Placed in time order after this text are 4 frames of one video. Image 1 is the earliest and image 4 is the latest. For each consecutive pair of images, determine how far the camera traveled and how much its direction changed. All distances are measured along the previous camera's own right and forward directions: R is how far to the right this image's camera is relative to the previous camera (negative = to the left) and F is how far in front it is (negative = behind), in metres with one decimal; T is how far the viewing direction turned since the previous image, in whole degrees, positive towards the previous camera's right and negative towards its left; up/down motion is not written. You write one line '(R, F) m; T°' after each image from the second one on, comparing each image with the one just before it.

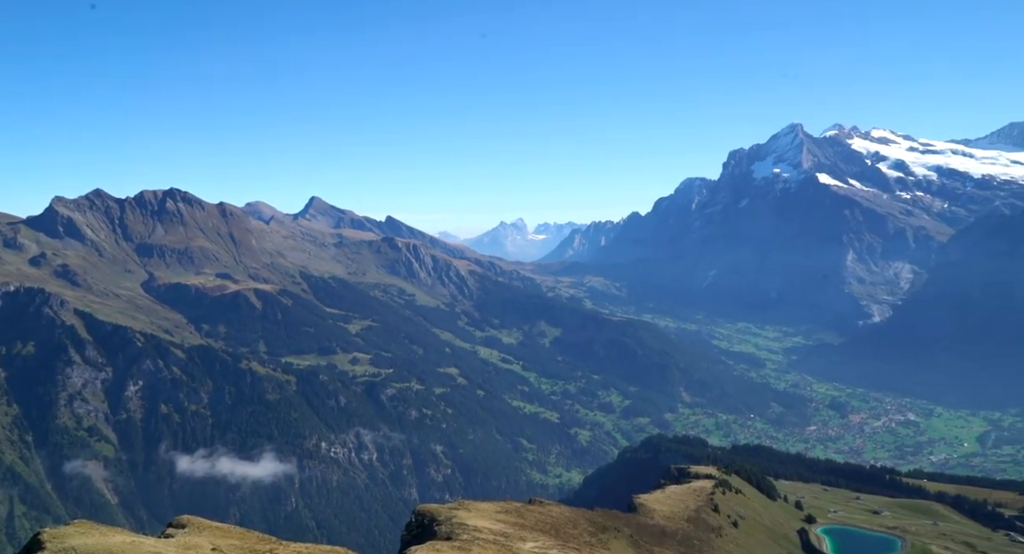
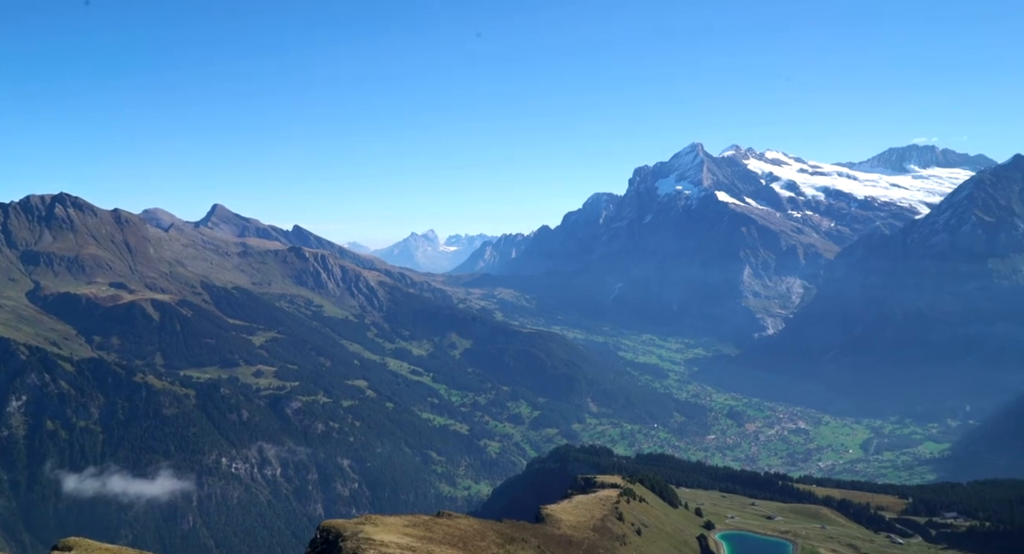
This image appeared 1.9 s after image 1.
(-8.5, -0.8) m; +8°
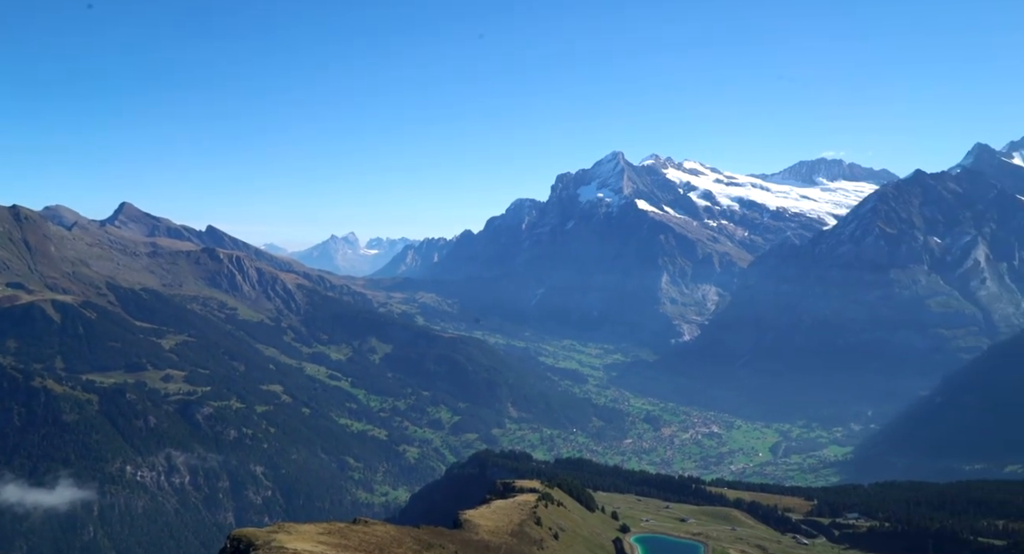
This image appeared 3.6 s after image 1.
(-5.0, +0.9) m; +6°
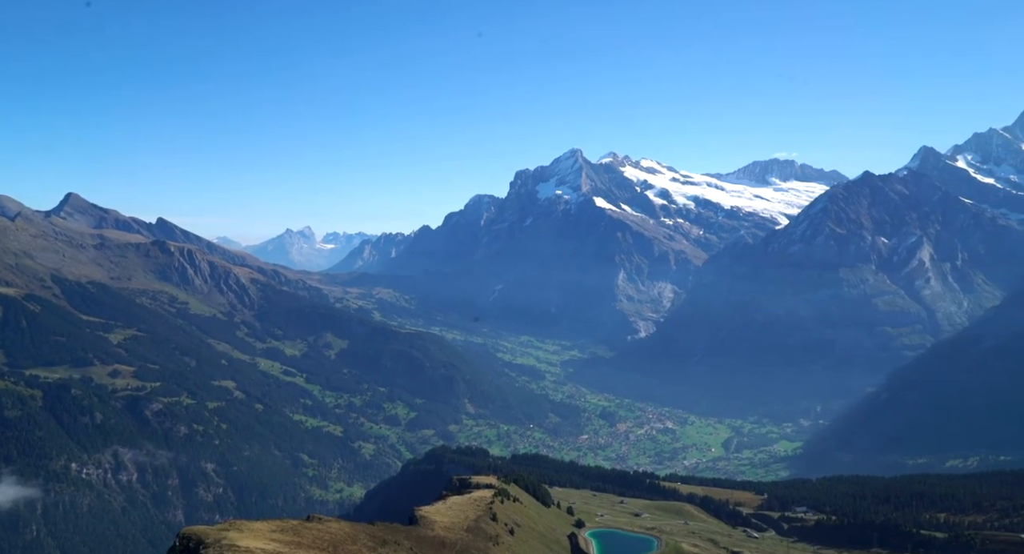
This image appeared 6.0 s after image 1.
(-3.3, +0.7) m; +3°
